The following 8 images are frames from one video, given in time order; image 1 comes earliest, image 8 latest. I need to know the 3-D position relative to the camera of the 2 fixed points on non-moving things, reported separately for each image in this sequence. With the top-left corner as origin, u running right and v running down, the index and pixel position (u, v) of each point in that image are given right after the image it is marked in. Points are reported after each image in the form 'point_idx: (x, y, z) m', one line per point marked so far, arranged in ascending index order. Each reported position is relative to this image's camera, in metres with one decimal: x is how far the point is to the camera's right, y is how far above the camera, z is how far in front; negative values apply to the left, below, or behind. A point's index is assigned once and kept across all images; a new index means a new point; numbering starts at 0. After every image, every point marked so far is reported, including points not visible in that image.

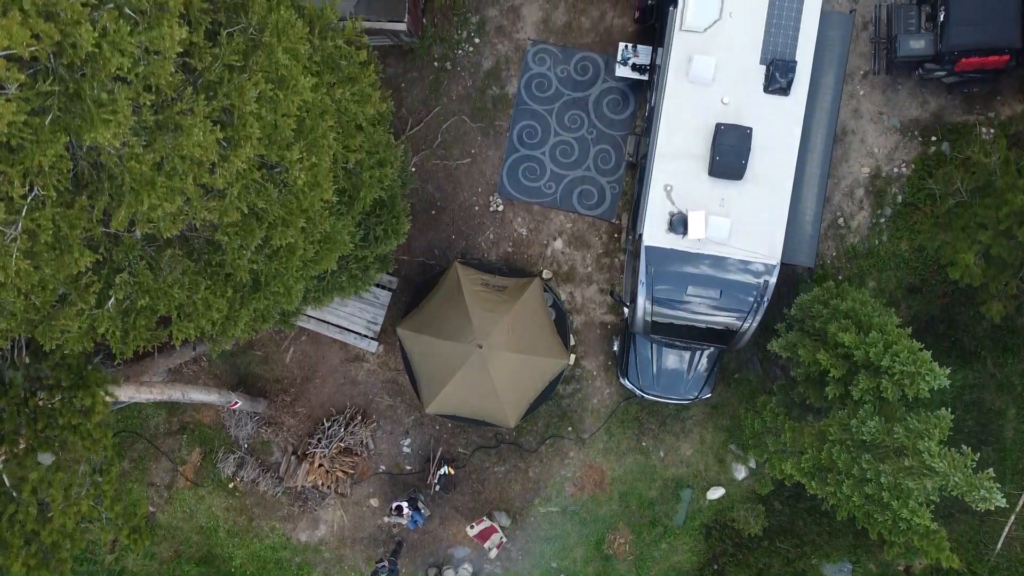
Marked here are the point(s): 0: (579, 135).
0: (+0.9, +2.1, +11.6) m
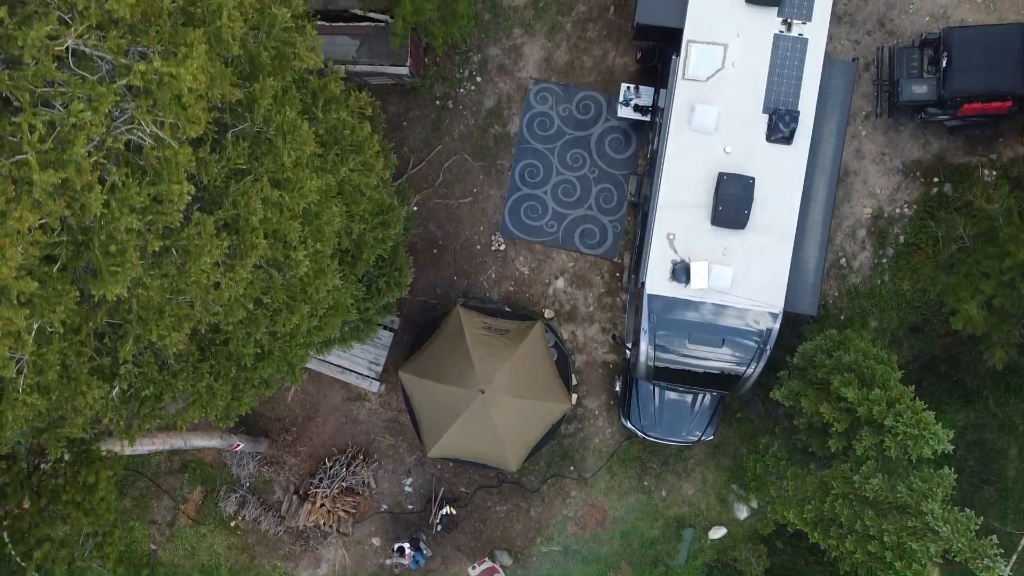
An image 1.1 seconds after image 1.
0: (+0.9, +1.5, +11.6) m
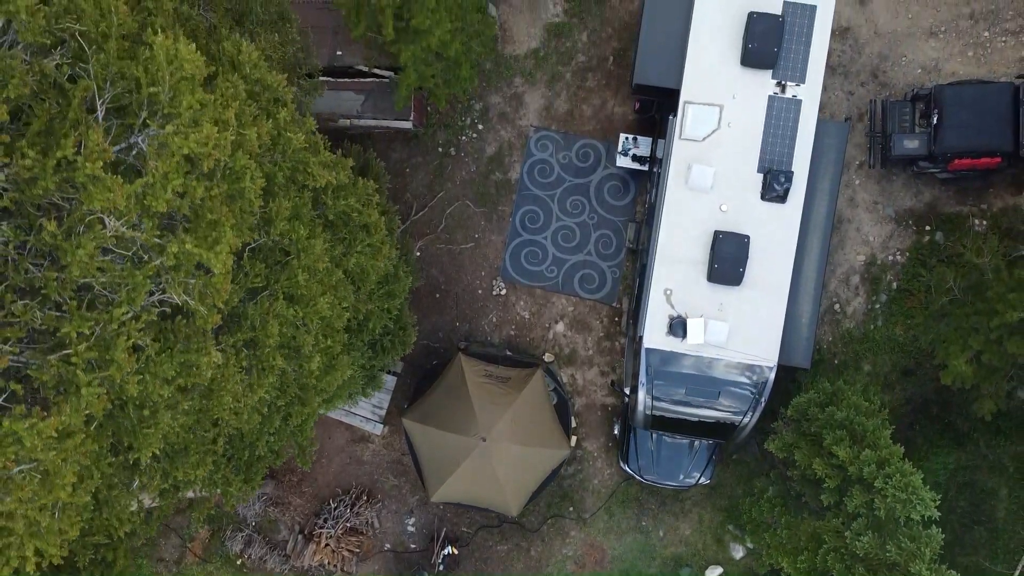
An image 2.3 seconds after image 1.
0: (+0.9, +0.9, +11.8) m
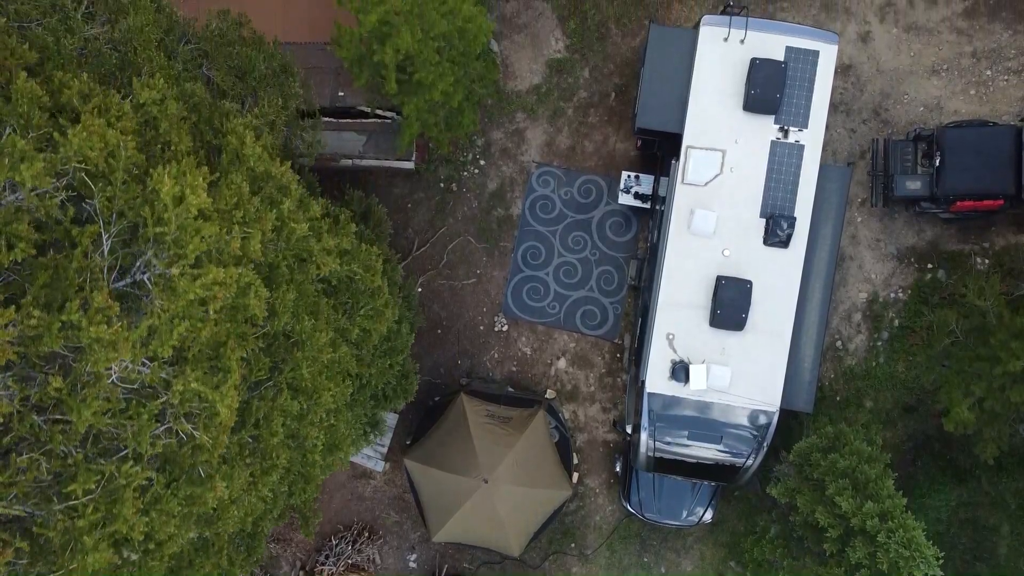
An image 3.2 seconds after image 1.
0: (+1.0, +0.4, +11.8) m
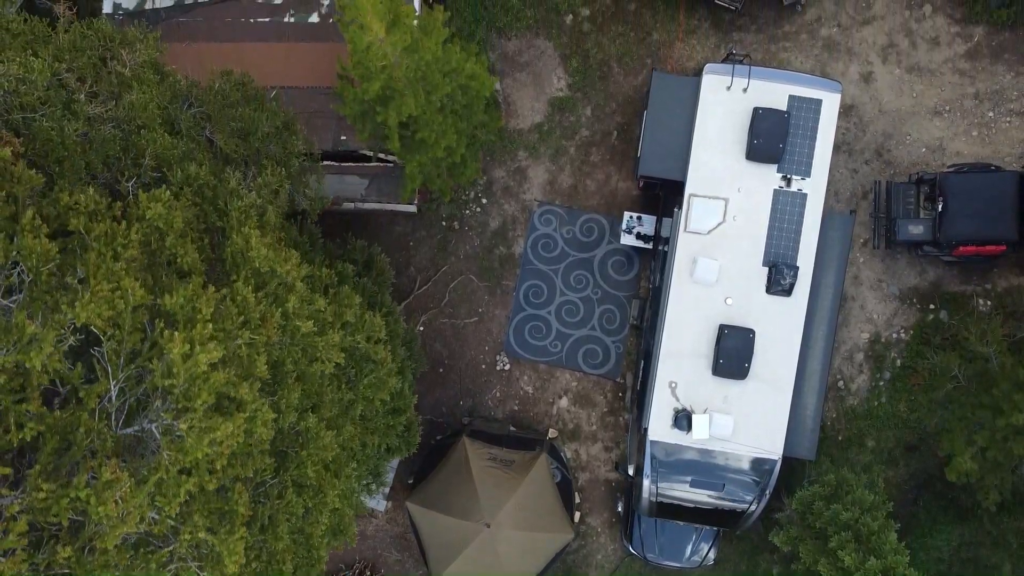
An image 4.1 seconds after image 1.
0: (+1.0, -0.1, +11.8) m
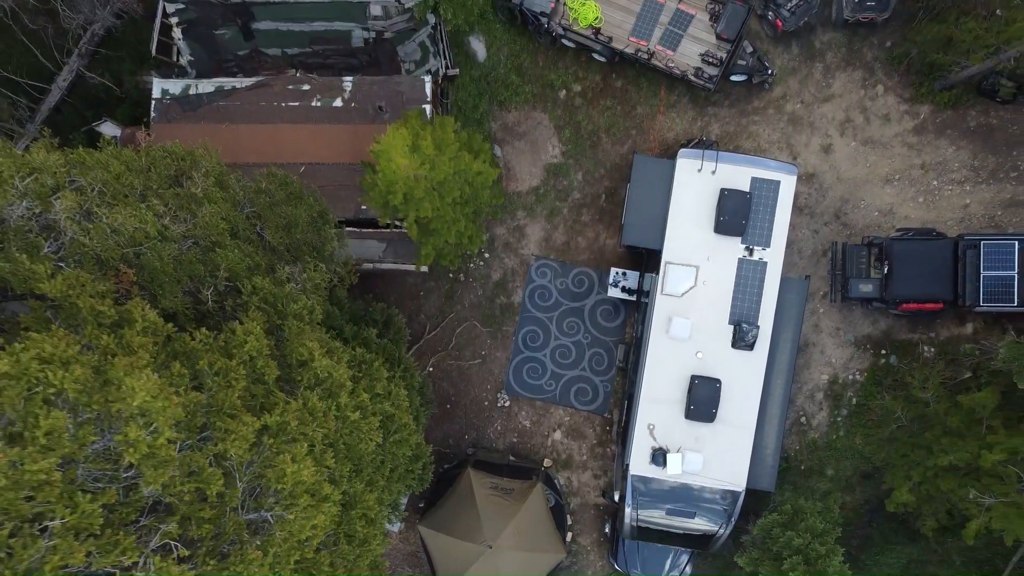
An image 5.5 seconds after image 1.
0: (+1.0, -0.8, +13.3) m
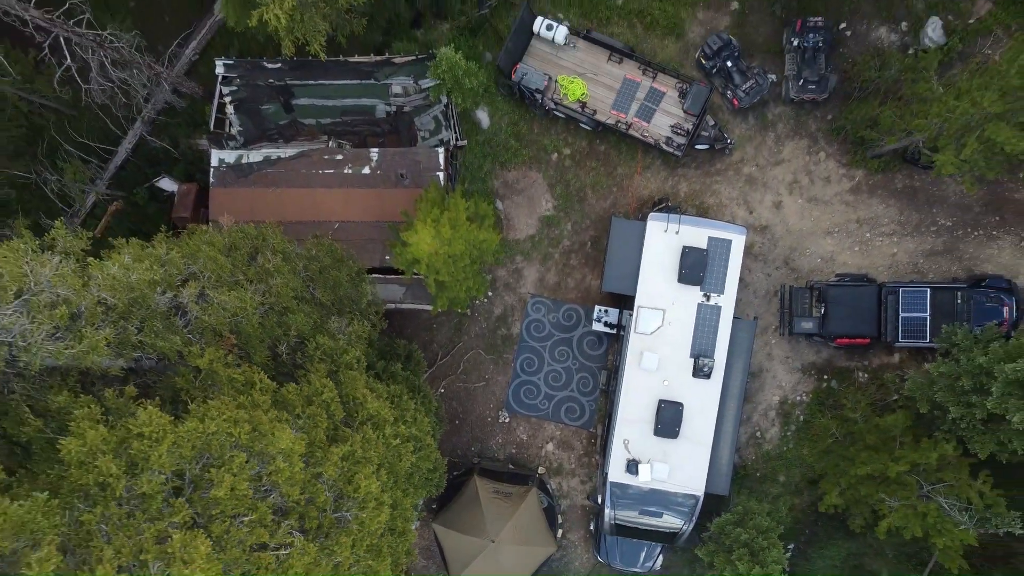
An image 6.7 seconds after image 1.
0: (+1.0, -1.4, +15.6) m
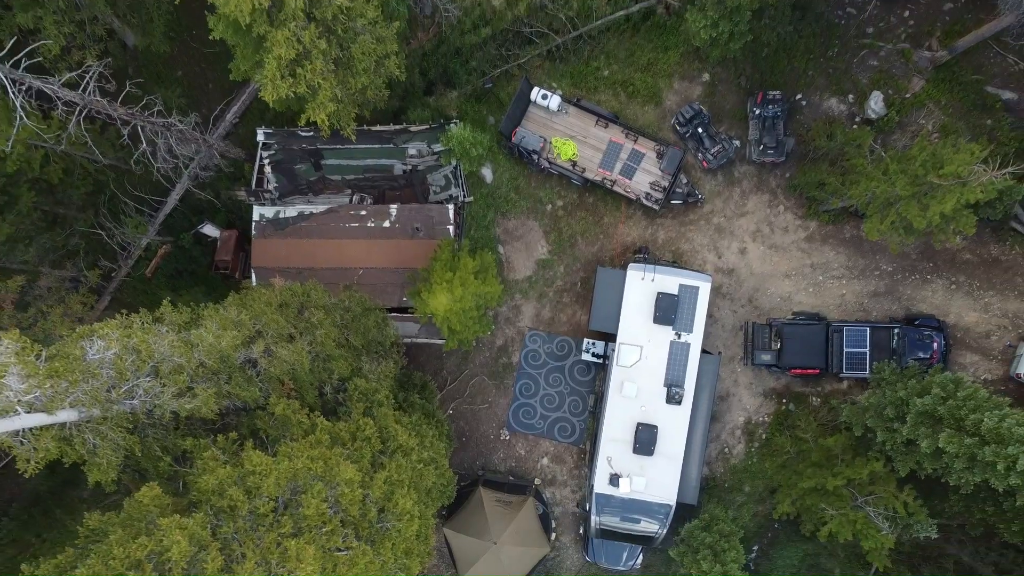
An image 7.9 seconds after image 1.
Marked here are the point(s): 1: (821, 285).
0: (+1.0, -2.1, +17.9) m
1: (+6.2, +0.1, +17.3) m
